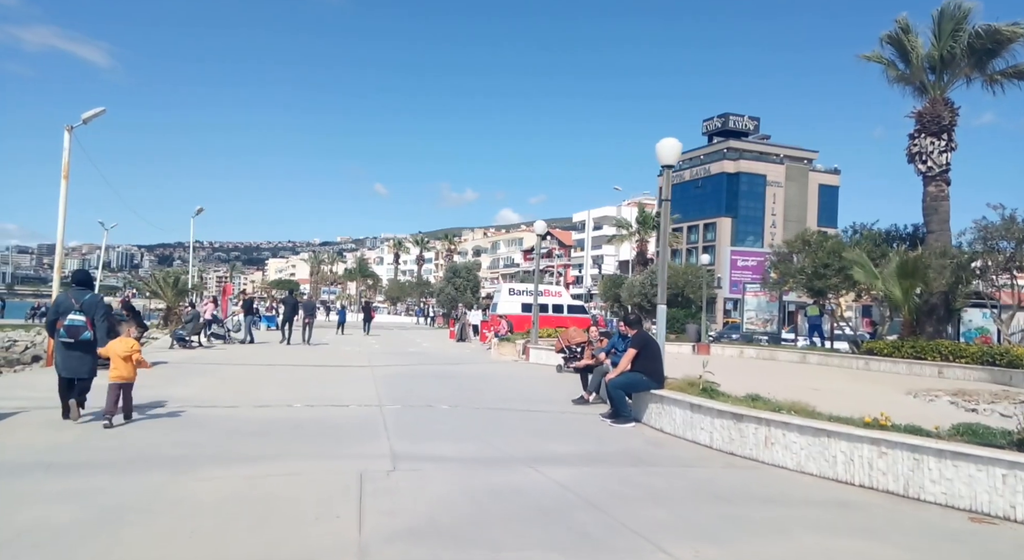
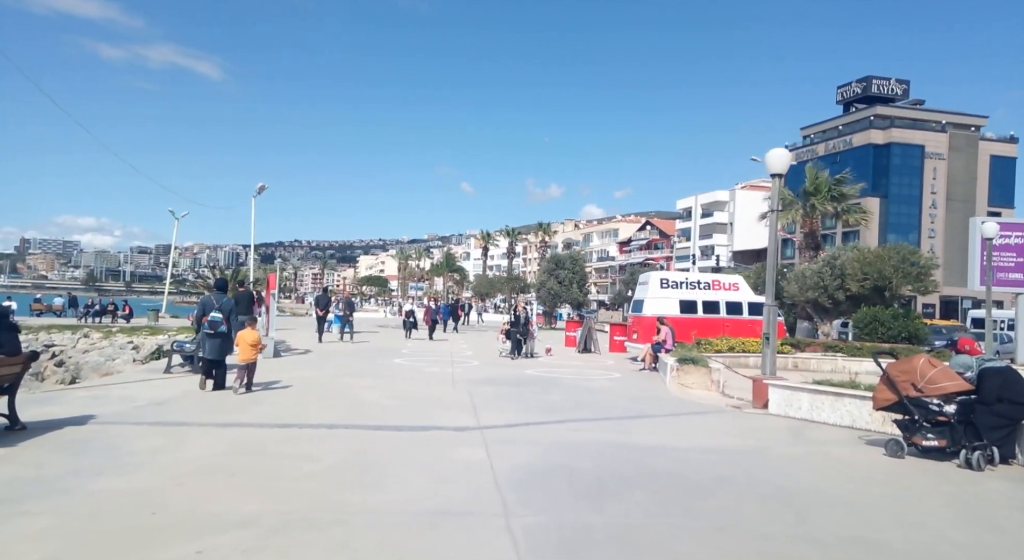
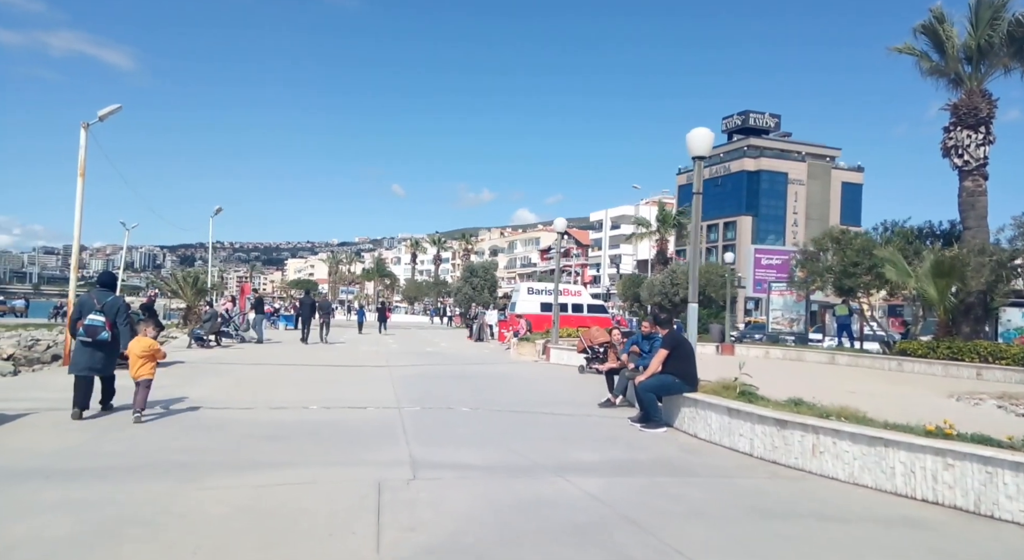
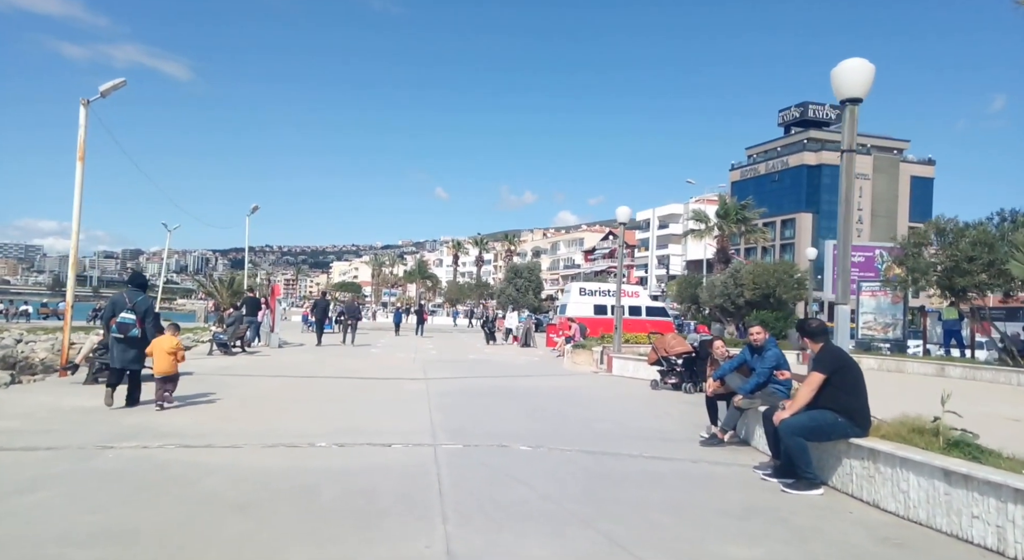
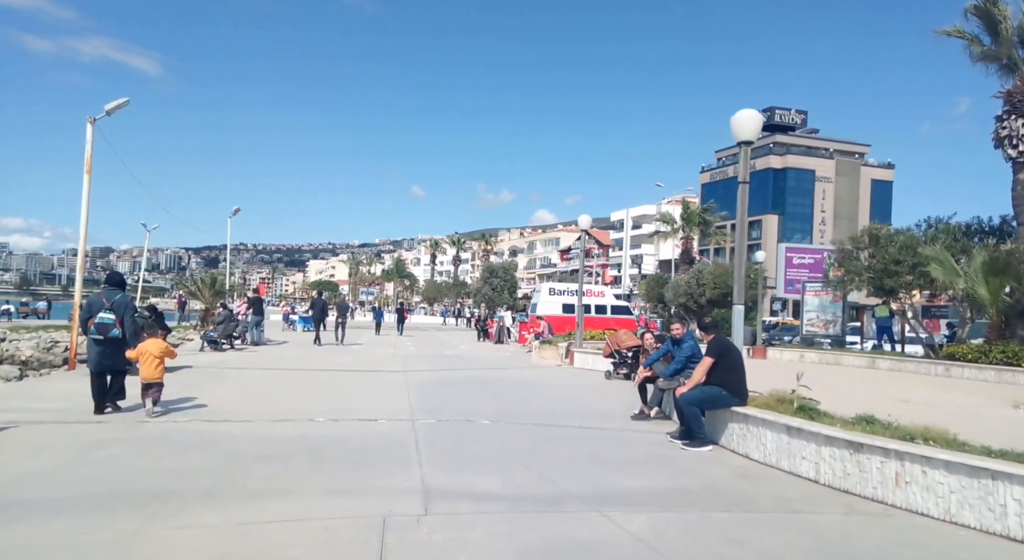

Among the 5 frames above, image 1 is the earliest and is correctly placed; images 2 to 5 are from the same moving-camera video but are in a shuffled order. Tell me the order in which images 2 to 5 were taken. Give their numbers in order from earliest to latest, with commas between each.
3, 5, 4, 2
